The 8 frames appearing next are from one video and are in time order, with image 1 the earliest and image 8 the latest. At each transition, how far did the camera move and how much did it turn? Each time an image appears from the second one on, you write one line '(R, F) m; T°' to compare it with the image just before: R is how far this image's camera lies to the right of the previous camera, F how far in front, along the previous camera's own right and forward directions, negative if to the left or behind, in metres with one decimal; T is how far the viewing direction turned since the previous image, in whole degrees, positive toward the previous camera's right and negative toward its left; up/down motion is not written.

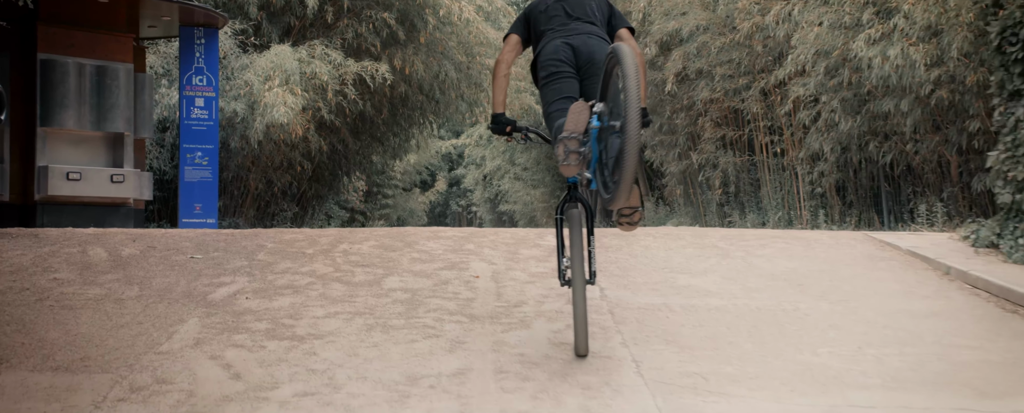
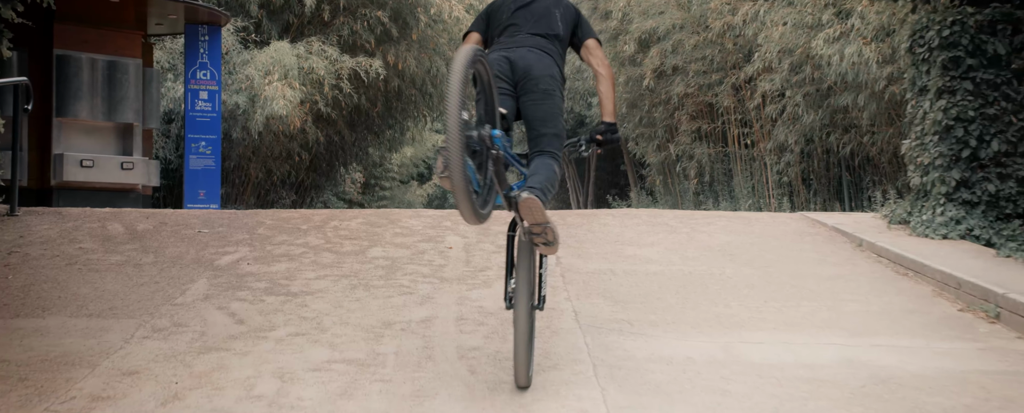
(+0.2, -0.8) m; 0°
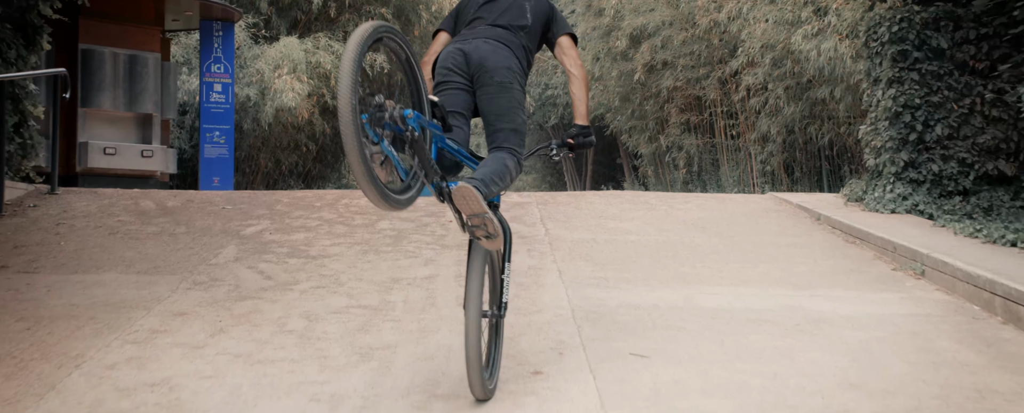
(+0.1, -0.8) m; 0°
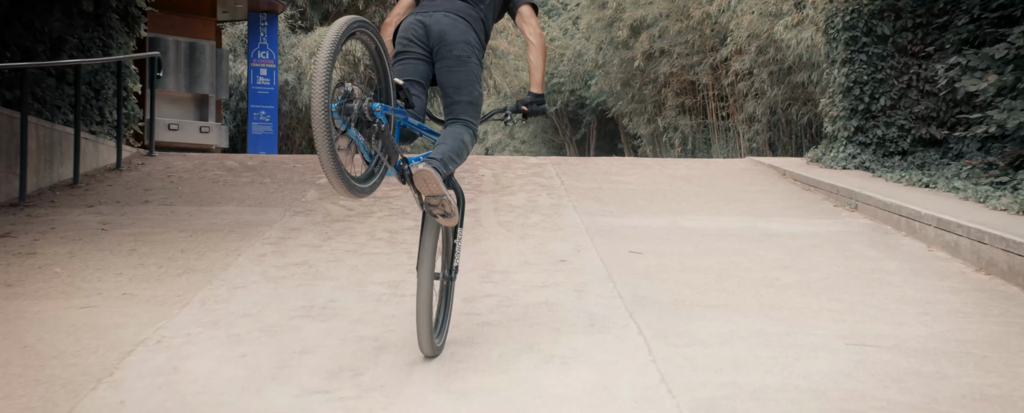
(-0.2, -1.7) m; 0°
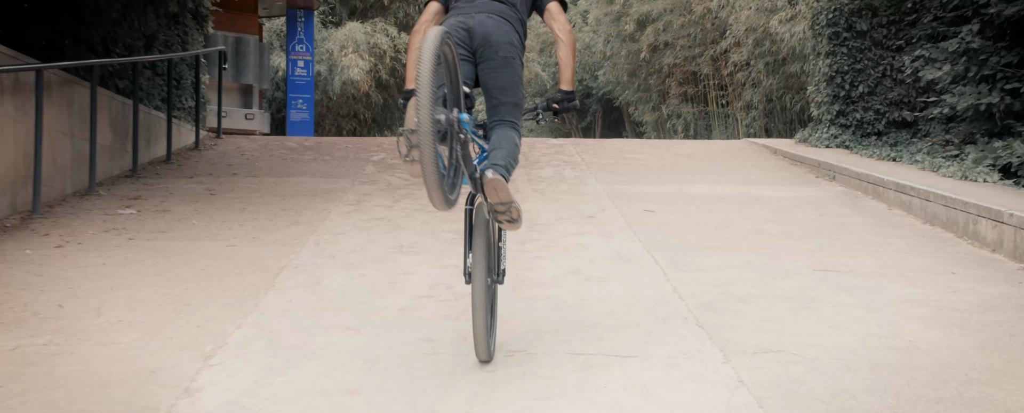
(-0.3, -1.3) m; 0°
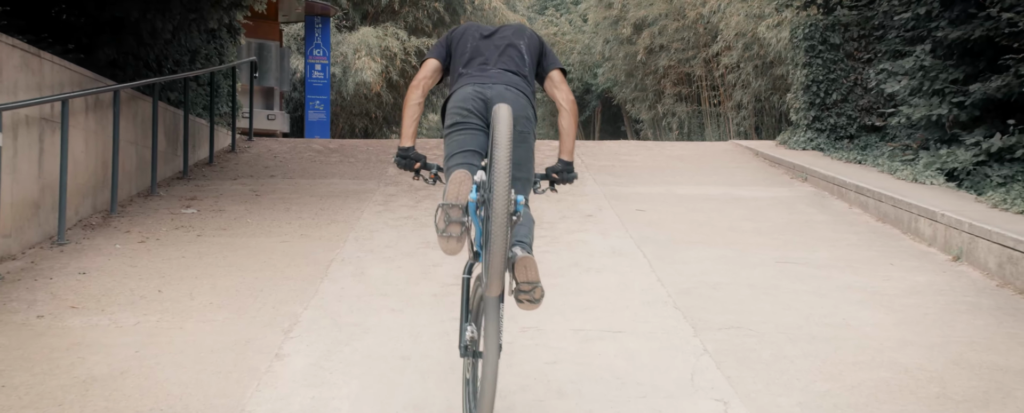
(-0.1, -1.1) m; 0°
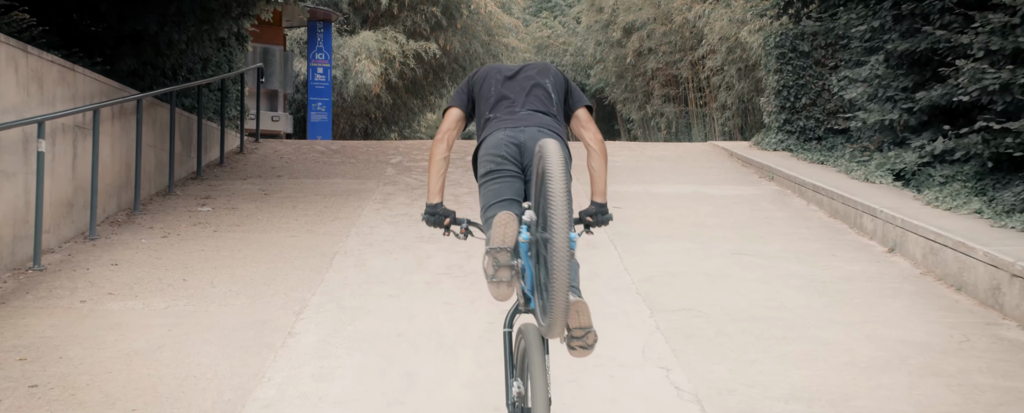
(+0.1, -0.8) m; 0°
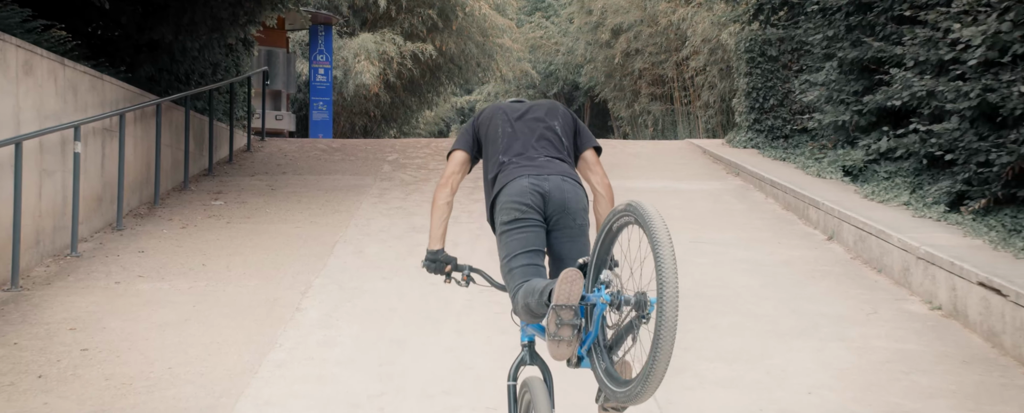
(+0.2, -0.9) m; 0°
